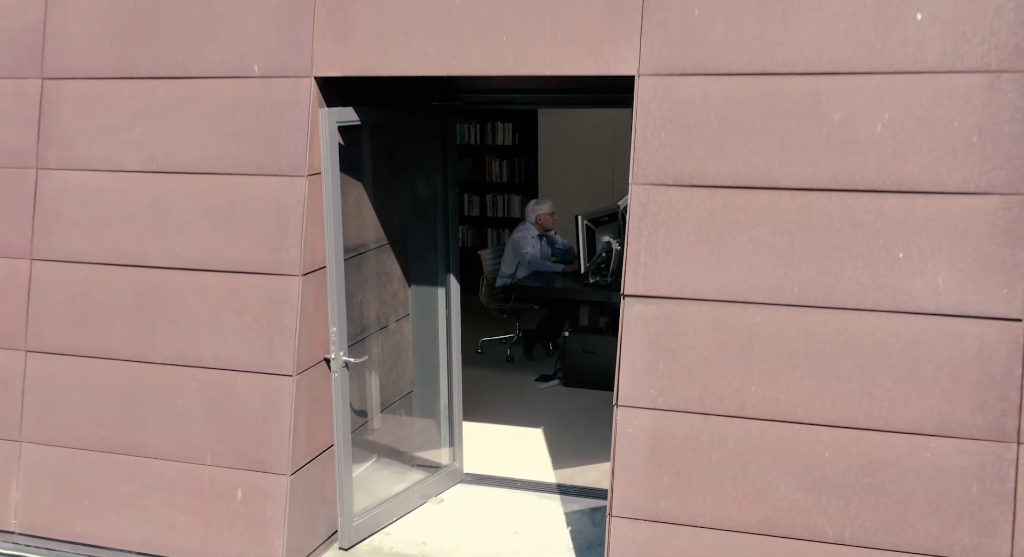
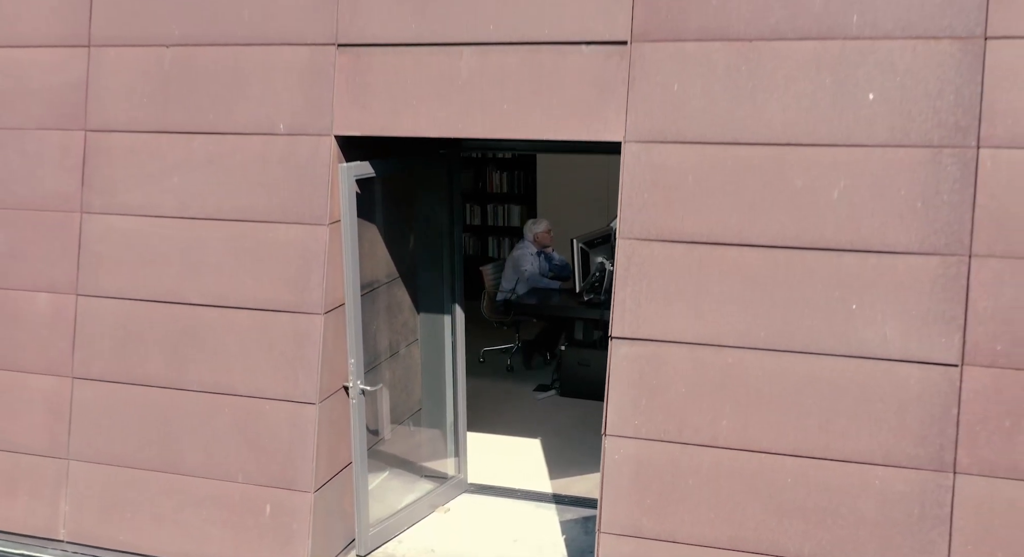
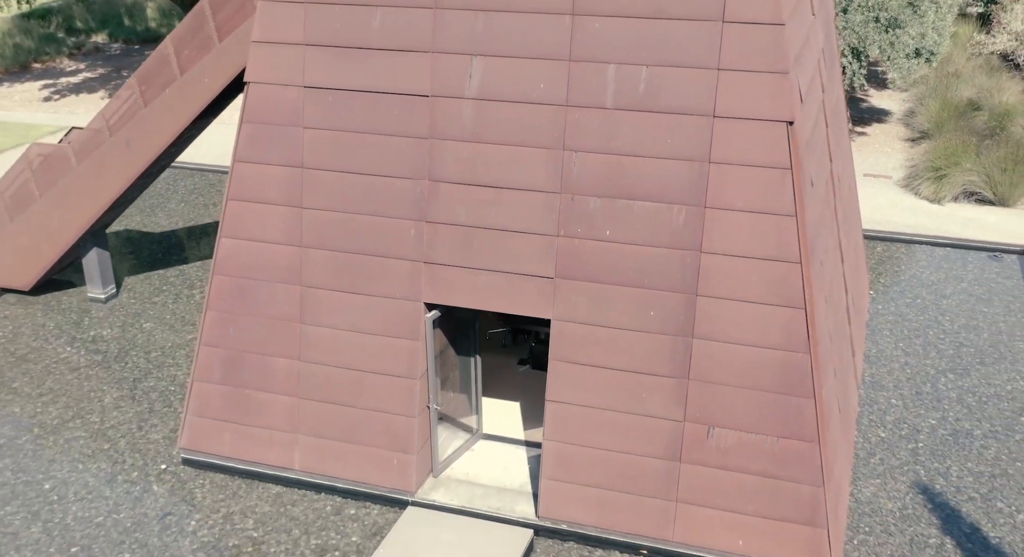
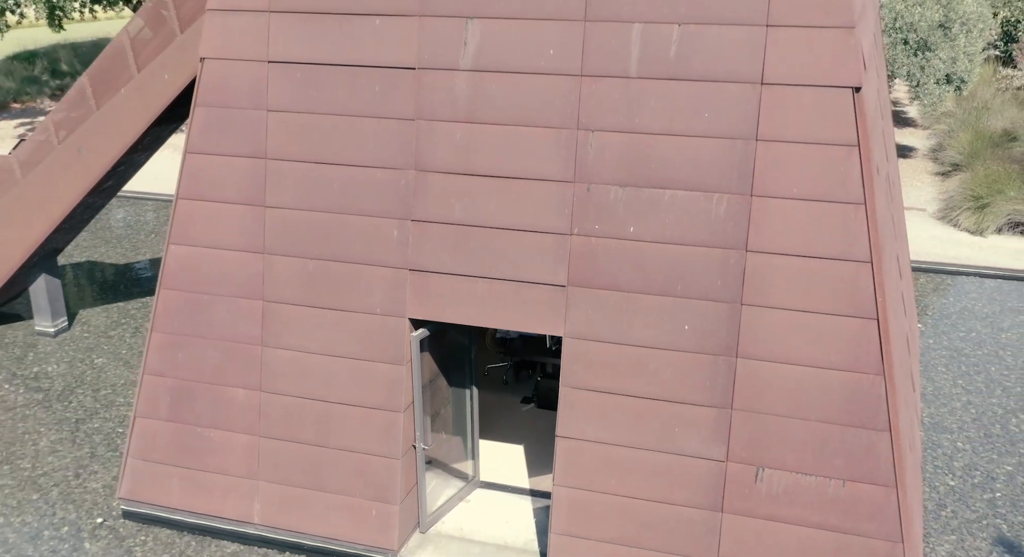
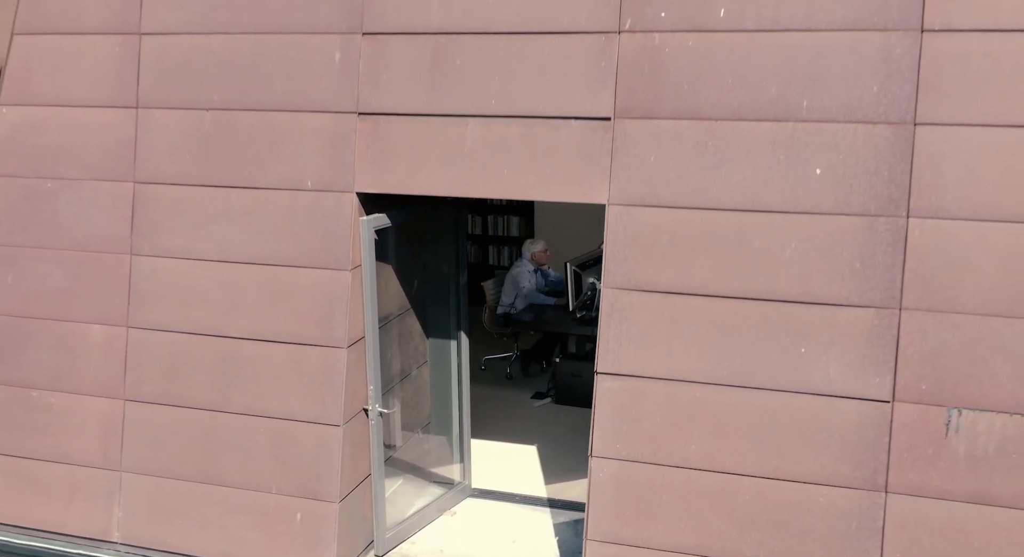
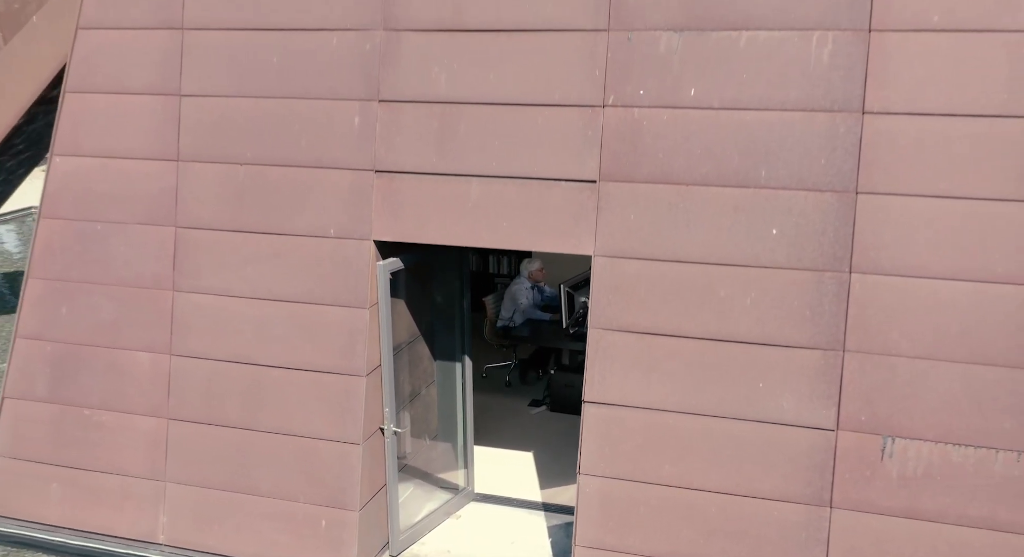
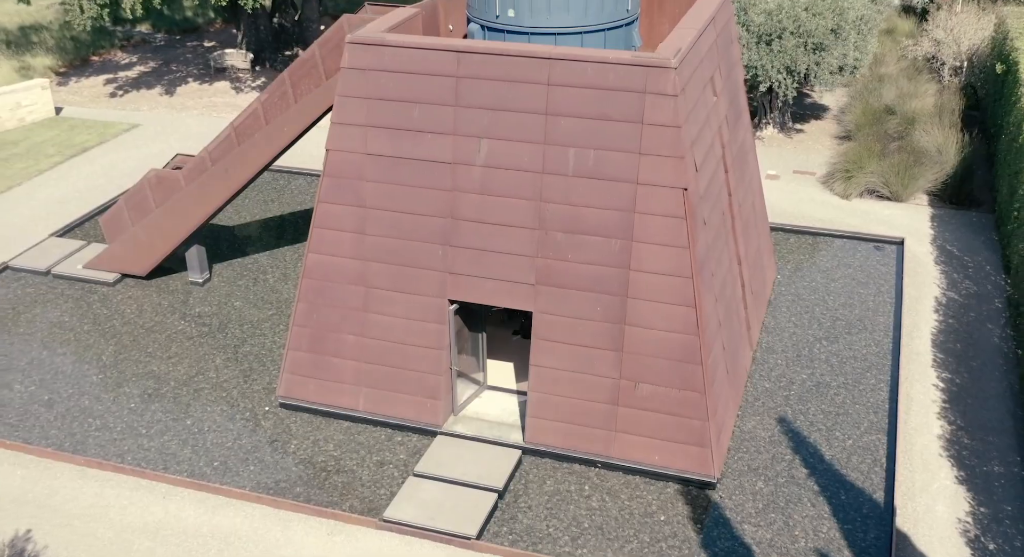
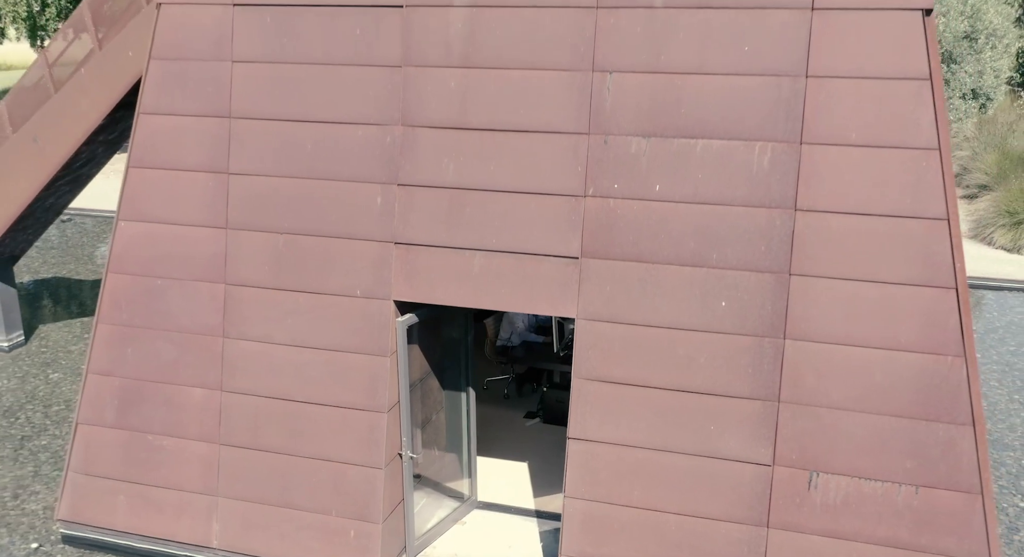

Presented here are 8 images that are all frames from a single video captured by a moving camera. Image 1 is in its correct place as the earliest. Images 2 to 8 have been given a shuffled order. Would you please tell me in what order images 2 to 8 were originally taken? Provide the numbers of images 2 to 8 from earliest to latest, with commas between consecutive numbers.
2, 5, 6, 8, 4, 3, 7
